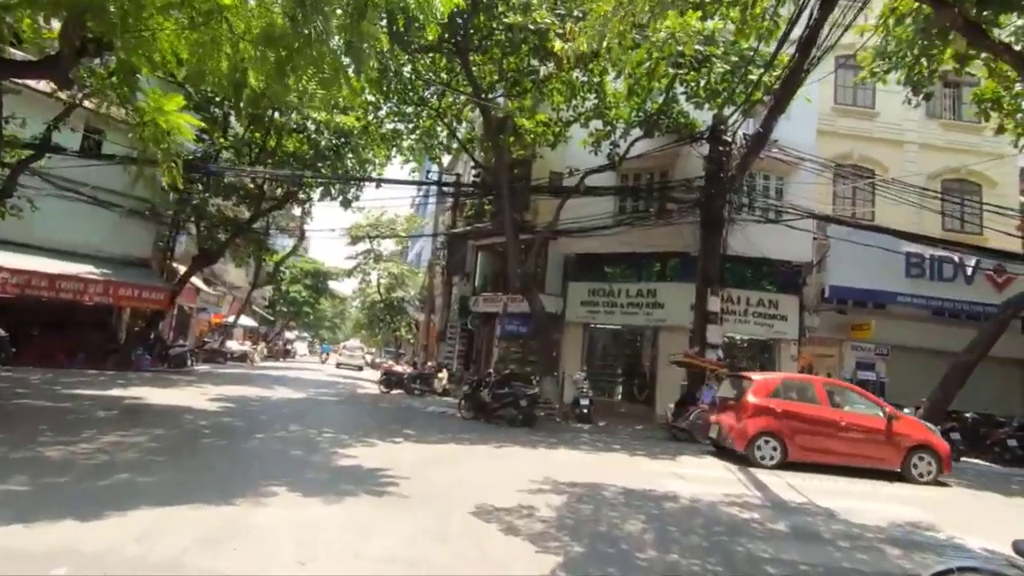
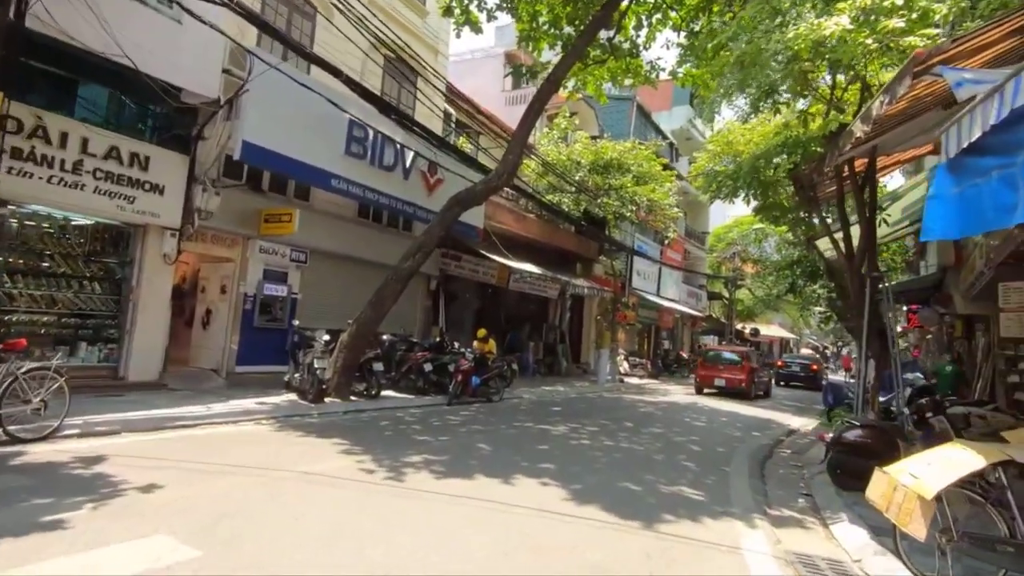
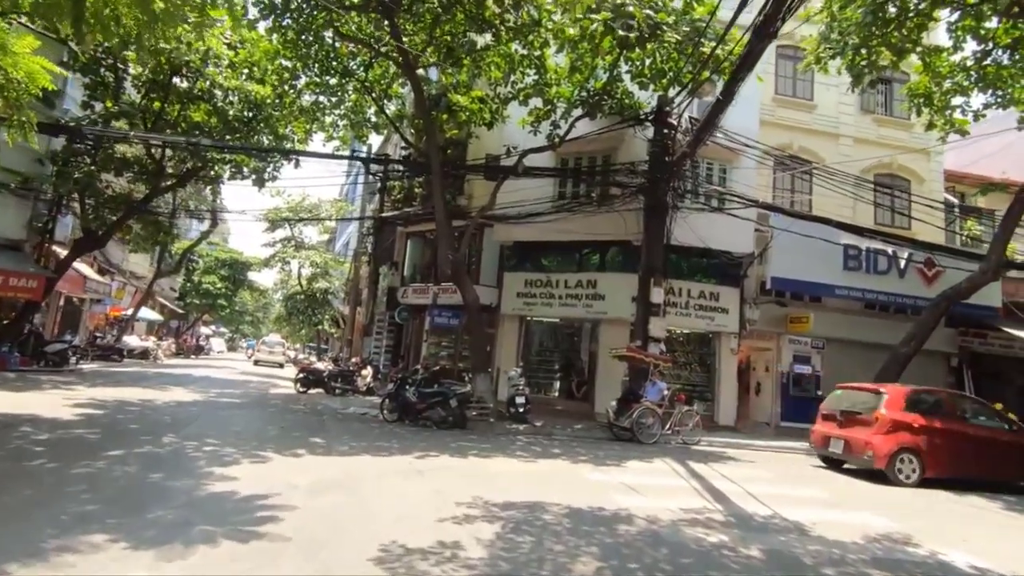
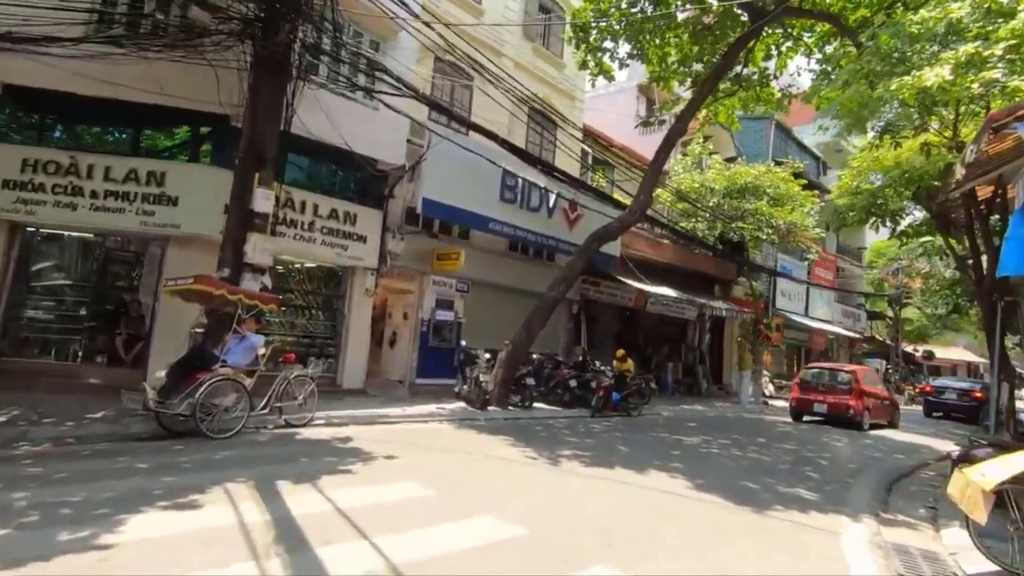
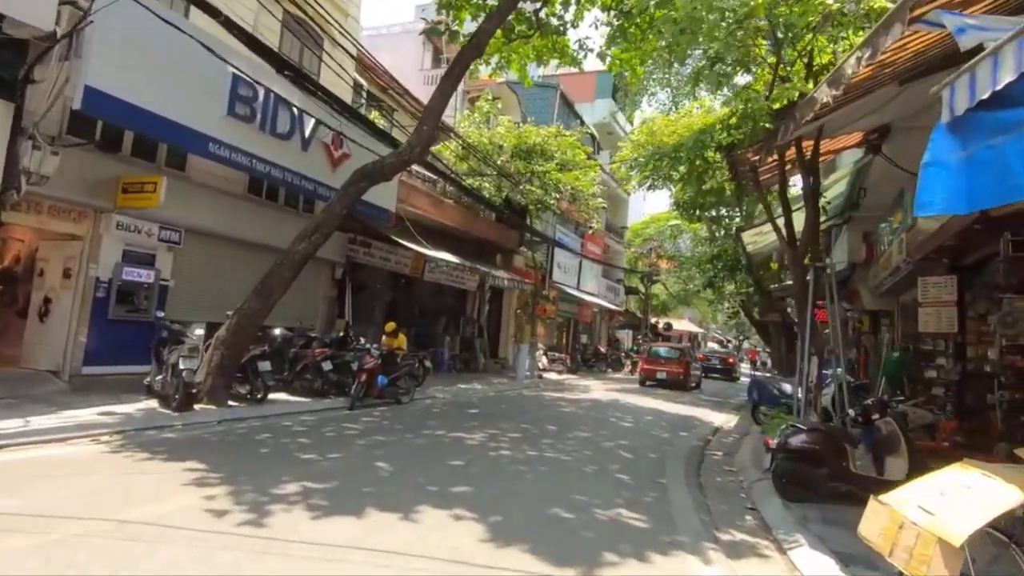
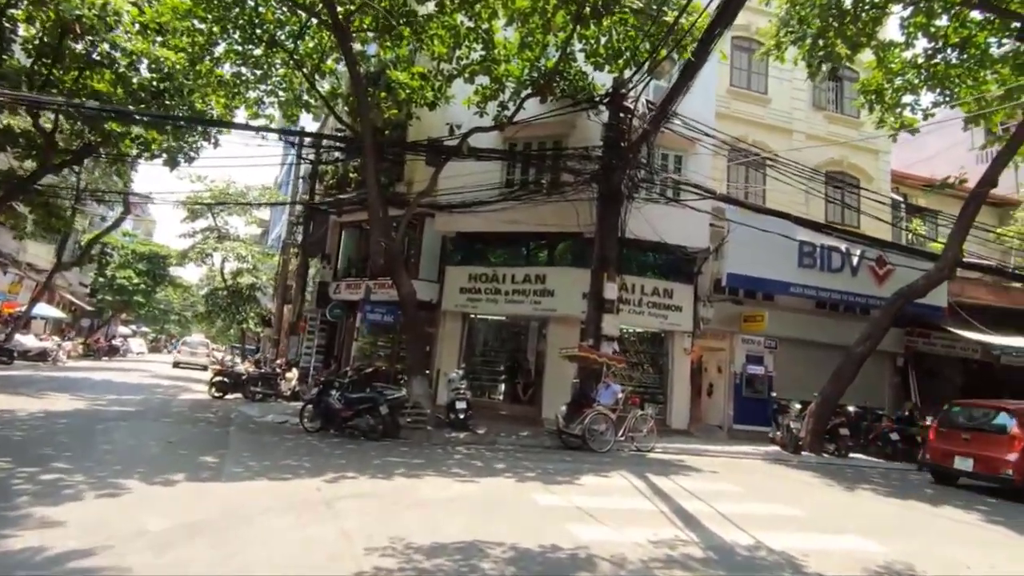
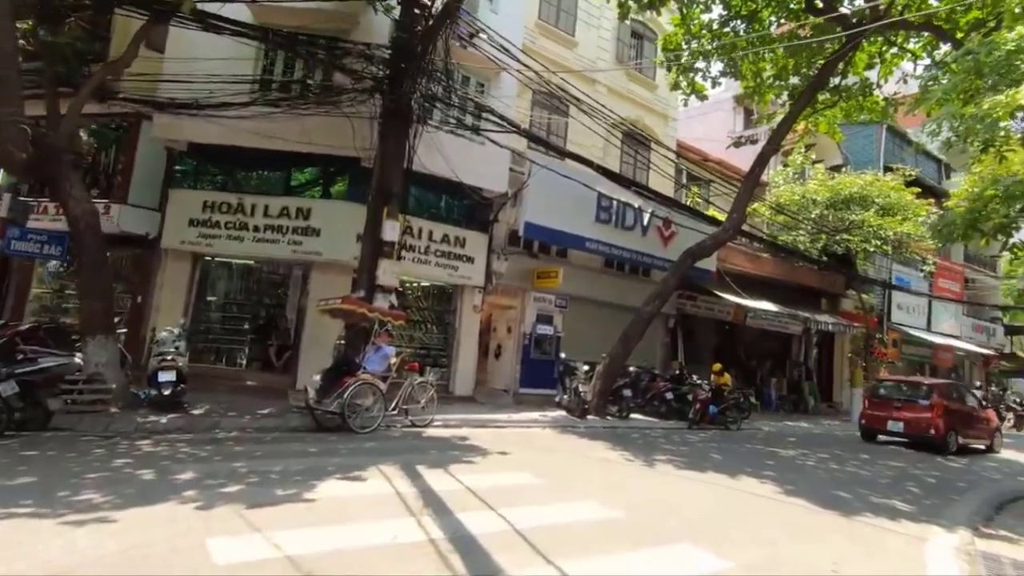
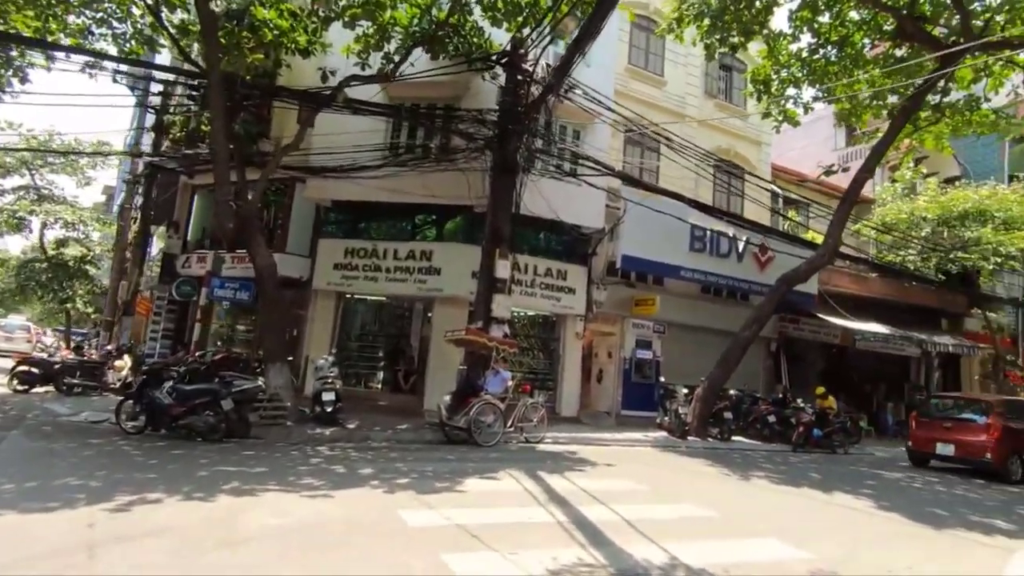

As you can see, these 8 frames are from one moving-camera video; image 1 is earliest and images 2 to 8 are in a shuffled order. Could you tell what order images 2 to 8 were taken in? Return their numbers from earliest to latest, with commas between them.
3, 6, 8, 7, 4, 2, 5
